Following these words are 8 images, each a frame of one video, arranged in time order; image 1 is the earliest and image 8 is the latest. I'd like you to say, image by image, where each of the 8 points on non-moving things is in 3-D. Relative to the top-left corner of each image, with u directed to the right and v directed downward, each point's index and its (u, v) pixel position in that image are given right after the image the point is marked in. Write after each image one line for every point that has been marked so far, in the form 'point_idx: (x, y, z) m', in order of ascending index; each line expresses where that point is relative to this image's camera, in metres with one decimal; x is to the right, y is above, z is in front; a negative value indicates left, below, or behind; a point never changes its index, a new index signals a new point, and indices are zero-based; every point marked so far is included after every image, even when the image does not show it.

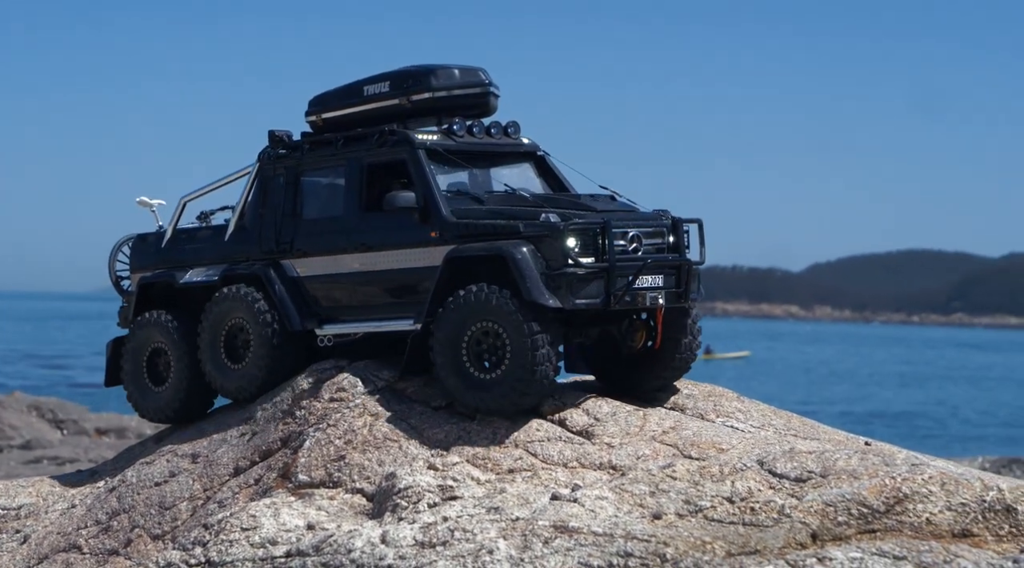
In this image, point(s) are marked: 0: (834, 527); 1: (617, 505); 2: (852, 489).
0: (+1.7, -1.2, +7.3) m
1: (+0.5, -1.2, +7.7) m
2: (+1.8, -1.1, +7.5) m
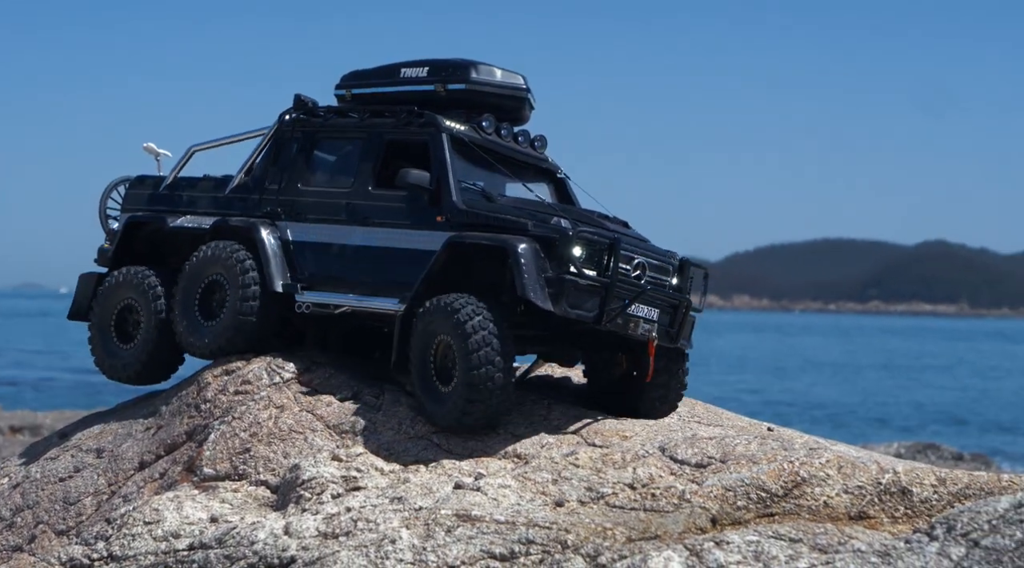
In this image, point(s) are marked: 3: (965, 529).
0: (+1.2, -1.2, +7.4) m
1: (0.0, -1.1, +7.7) m
2: (+1.3, -1.0, +7.5) m
3: (+2.2, -1.2, +7.0) m
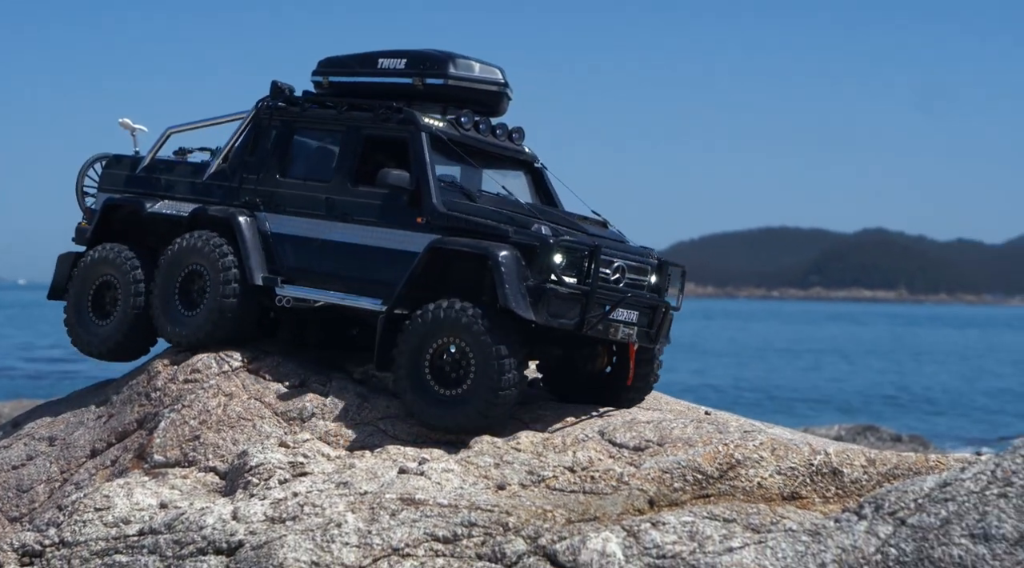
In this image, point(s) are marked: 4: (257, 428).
0: (+0.8, -1.1, +7.6) m
1: (-0.3, -1.1, +7.9) m
2: (+0.9, -0.9, +7.7) m
3: (+1.9, -1.1, +7.2) m
4: (-1.5, -0.9, +8.5) m
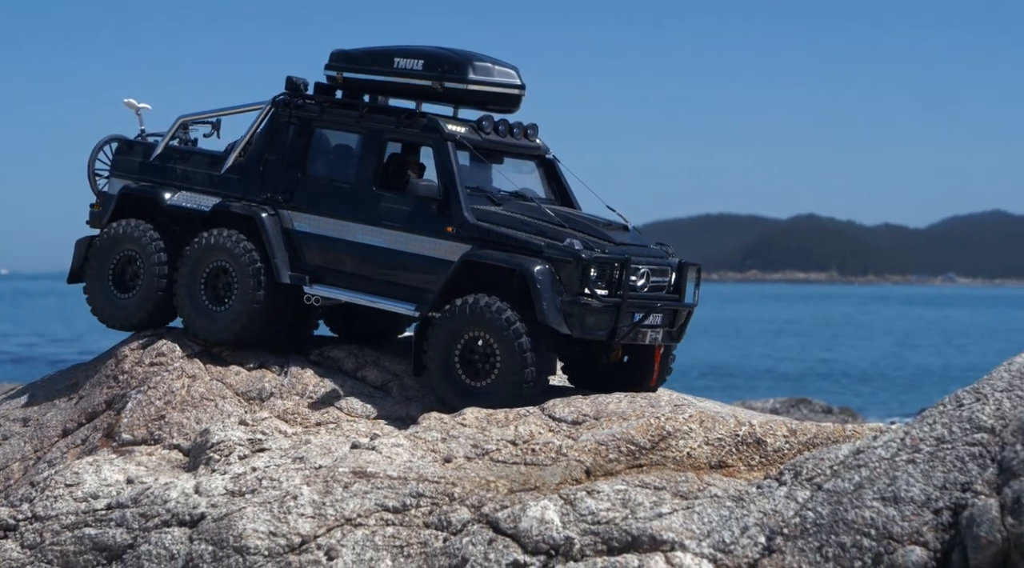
0: (+0.5, -1.0, +8.1) m
1: (-0.6, -1.0, +8.4) m
2: (+0.6, -0.8, +8.2) m
3: (+1.6, -1.0, +7.7) m
4: (-1.8, -0.8, +8.9) m
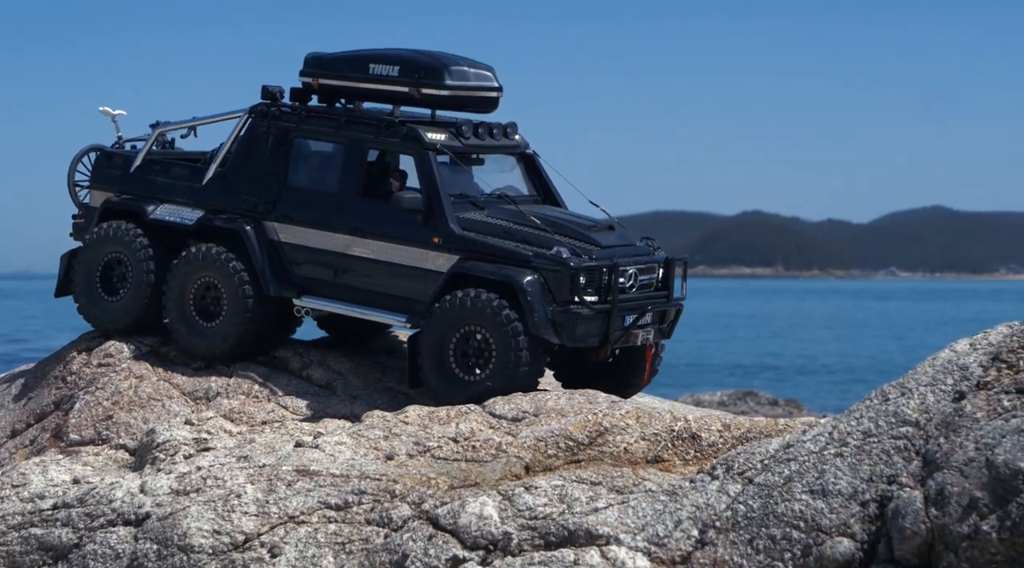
0: (+0.2, -1.0, +8.2) m
1: (-0.9, -1.0, +8.5) m
2: (+0.3, -0.8, +8.4) m
3: (+1.3, -1.0, +7.9) m
4: (-2.2, -0.8, +9.1) m
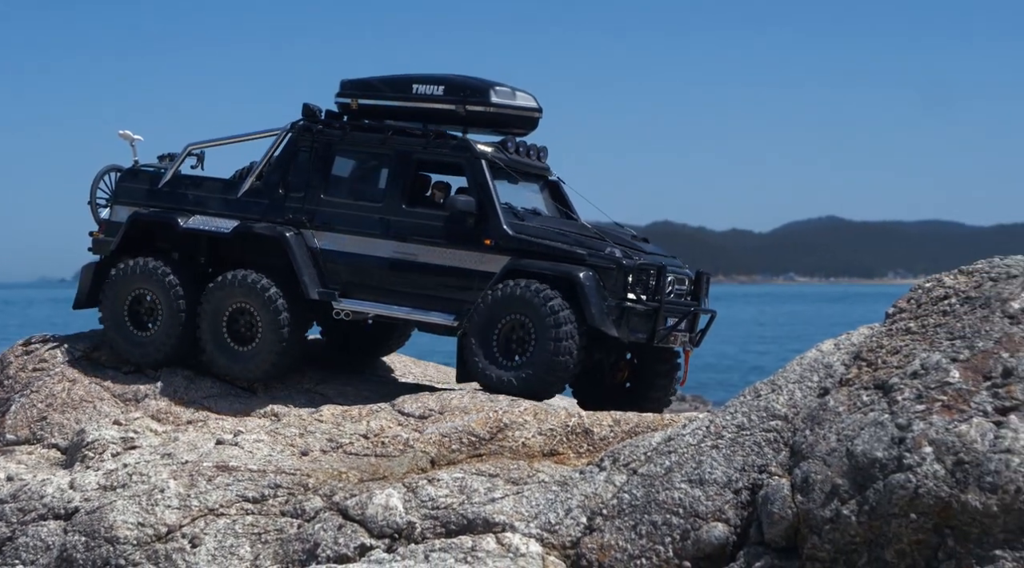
0: (-0.4, -1.1, +8.8) m
1: (-1.5, -1.0, +9.1) m
2: (-0.3, -0.9, +9.0) m
3: (+0.7, -1.1, +8.5) m
4: (-2.8, -0.8, +9.6) m
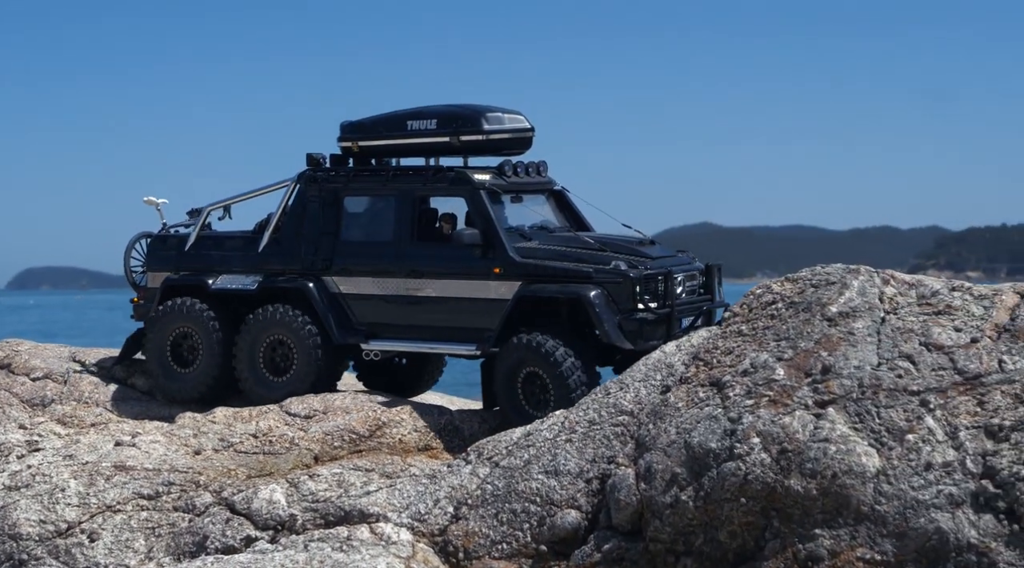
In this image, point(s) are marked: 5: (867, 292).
0: (-1.2, -1.1, +9.5) m
1: (-2.4, -1.1, +9.8) m
2: (-1.1, -0.9, +9.7) m
3: (-0.1, -1.1, +9.3) m
4: (-3.7, -0.9, +10.3) m
5: (+2.2, -0.1, +9.0) m
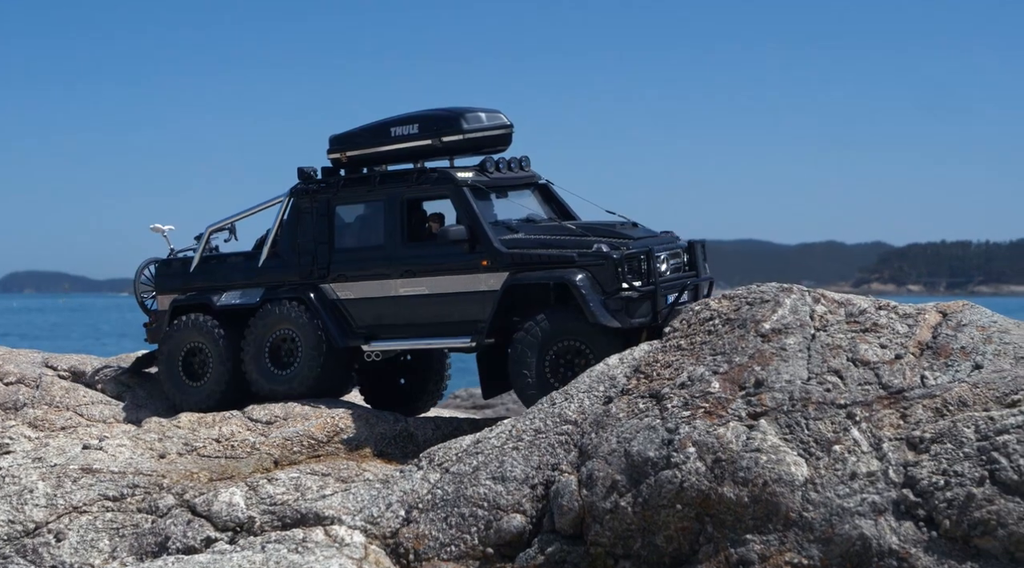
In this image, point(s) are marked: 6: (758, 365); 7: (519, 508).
0: (-1.6, -1.2, +10.0) m
1: (-2.7, -1.2, +10.2) m
2: (-1.5, -1.0, +10.1) m
3: (-0.5, -1.2, +9.7) m
4: (-4.0, -1.0, +10.7) m
5: (+1.9, -0.2, +9.4) m
6: (+1.6, -0.5, +9.1) m
7: (0.0, -1.5, +9.2) m
